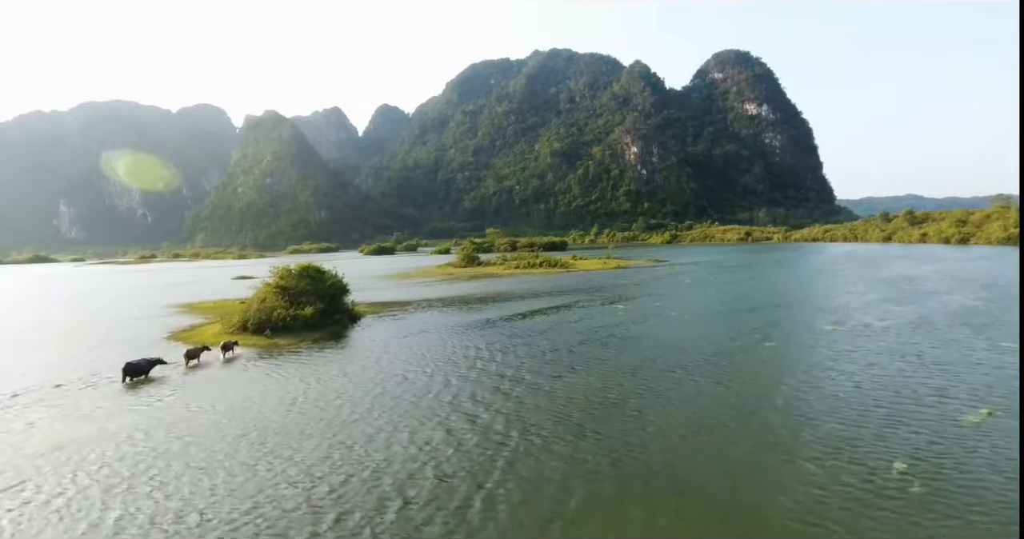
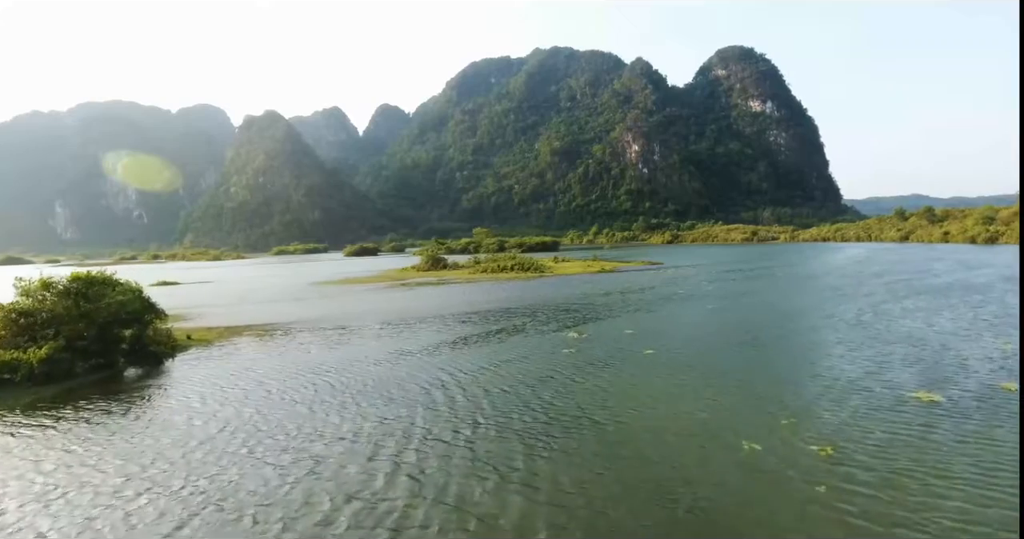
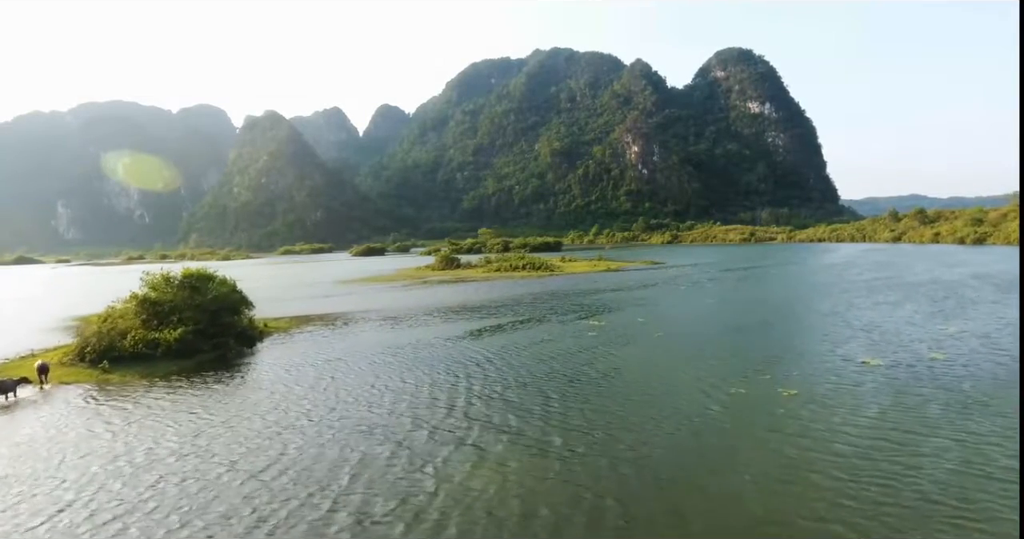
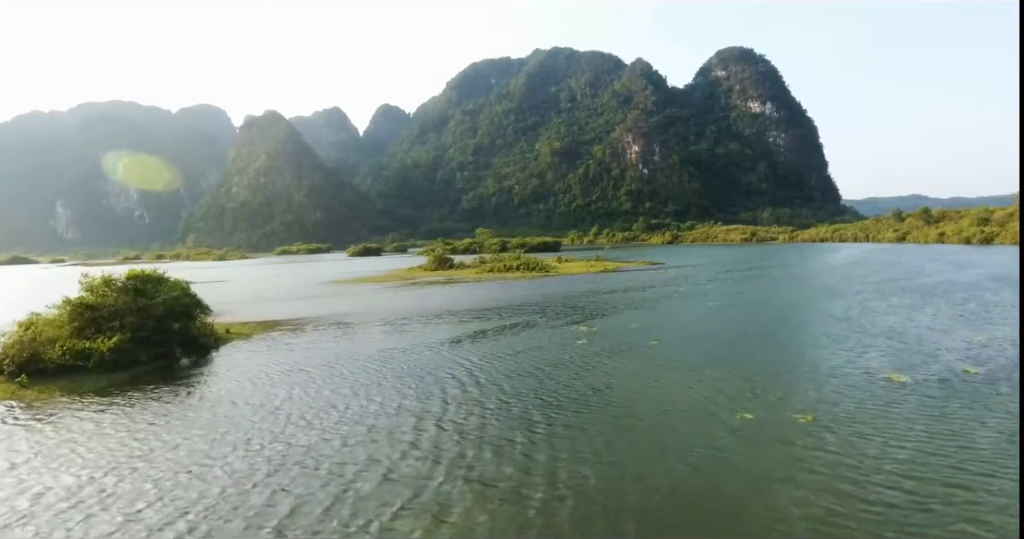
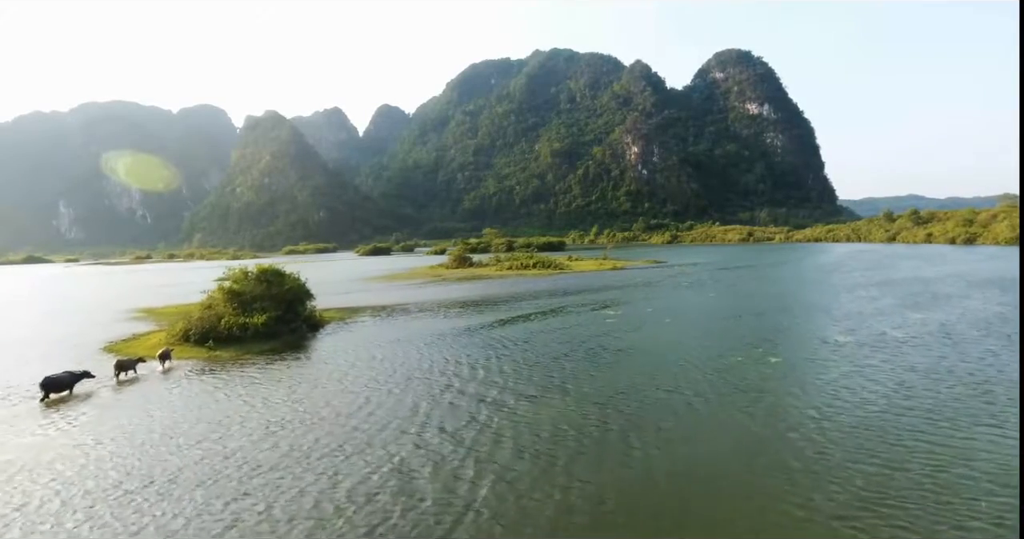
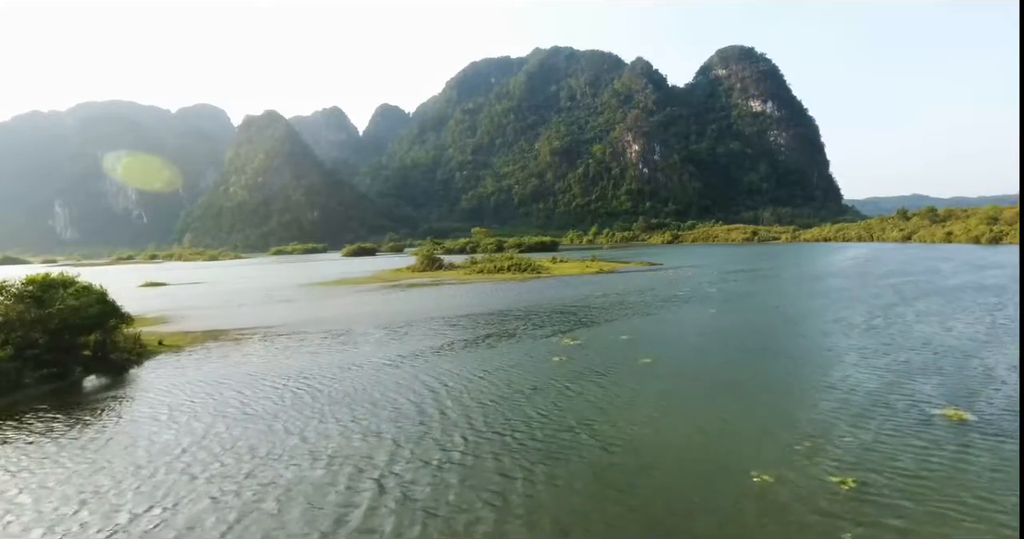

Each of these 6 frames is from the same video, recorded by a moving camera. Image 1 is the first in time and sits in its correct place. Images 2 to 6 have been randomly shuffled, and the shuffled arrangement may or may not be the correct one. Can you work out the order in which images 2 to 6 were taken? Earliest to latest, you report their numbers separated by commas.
5, 3, 4, 2, 6
